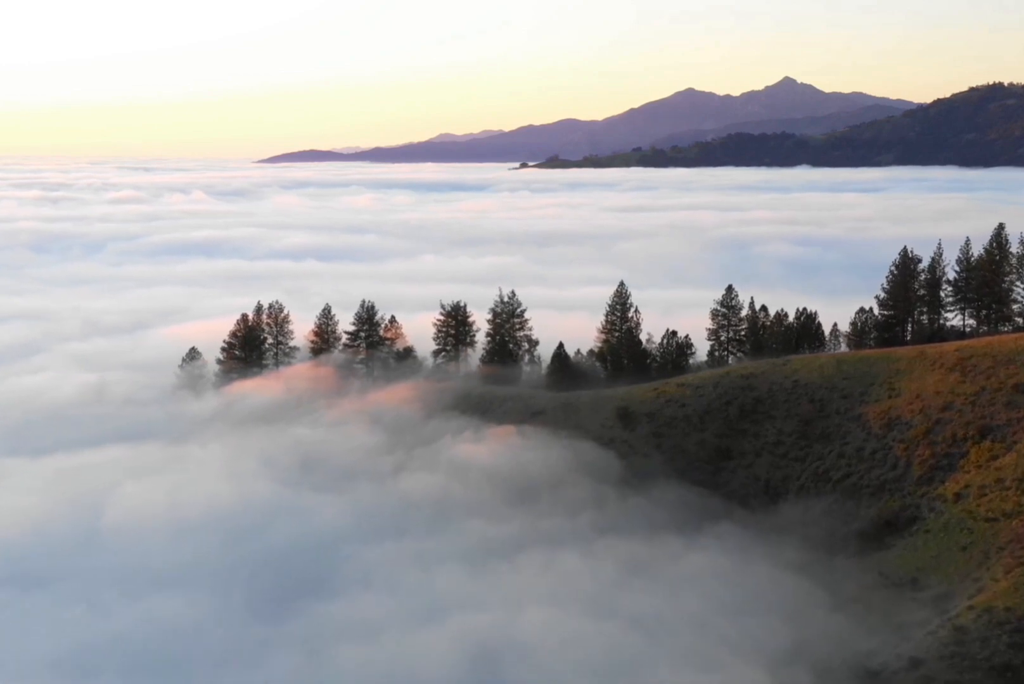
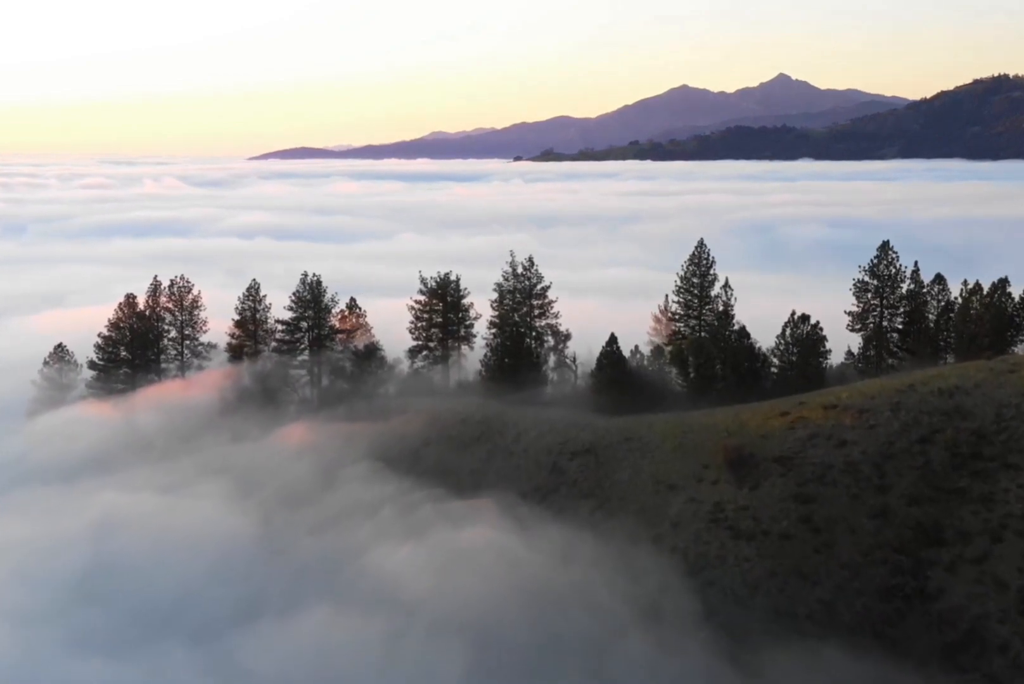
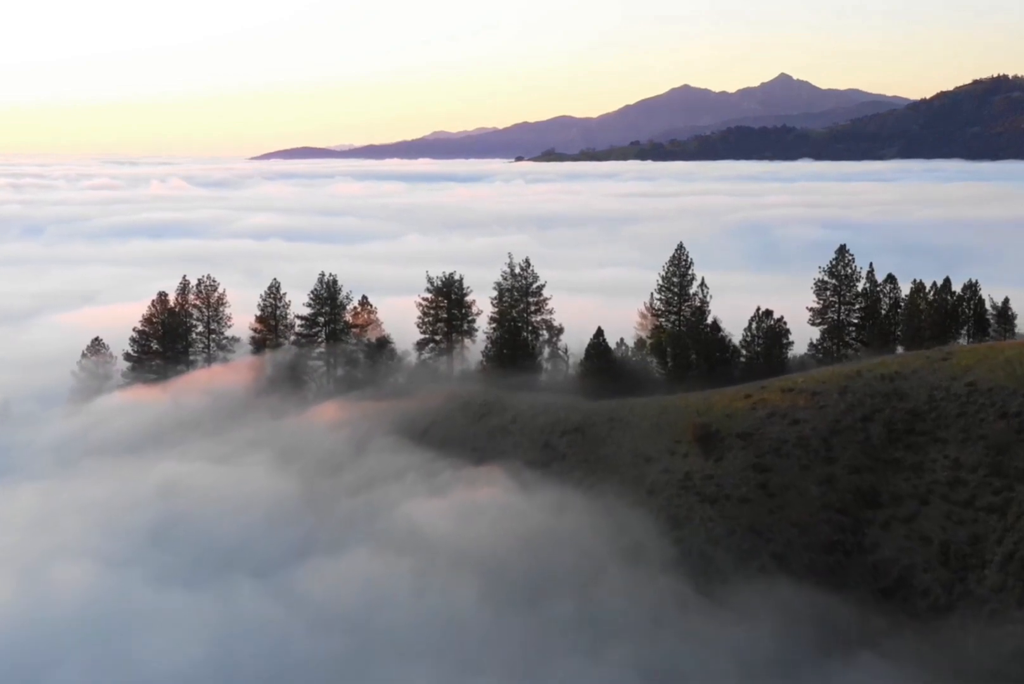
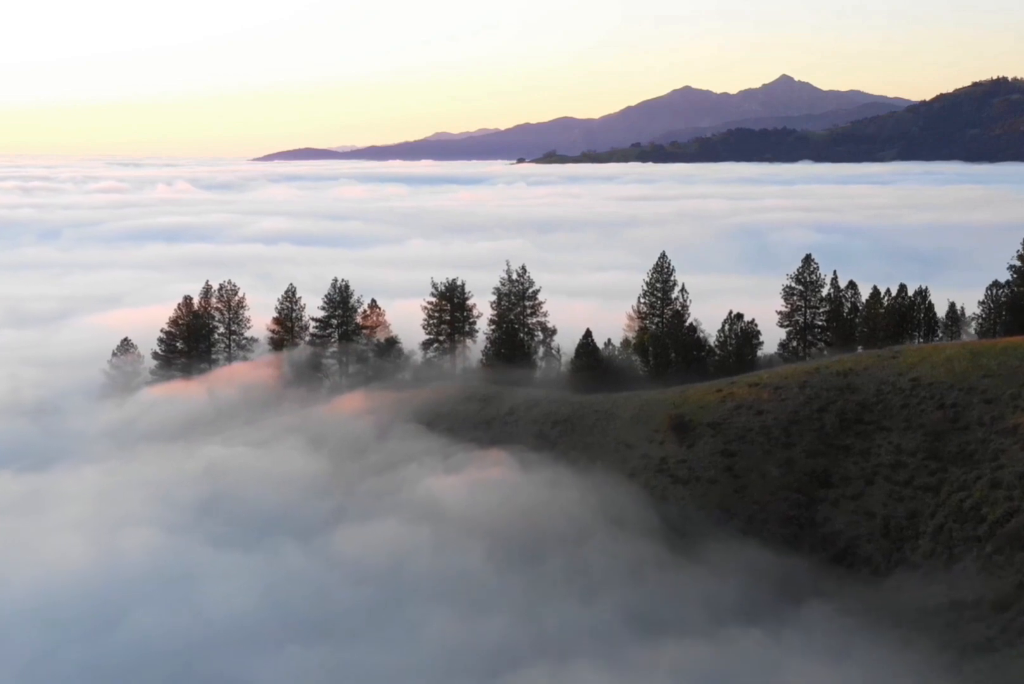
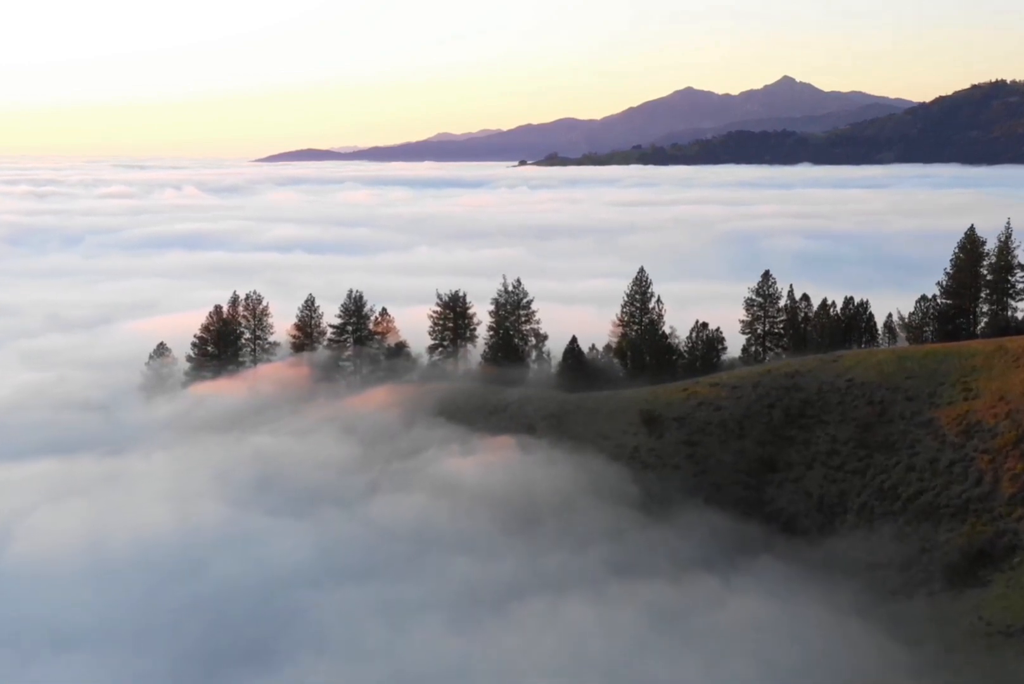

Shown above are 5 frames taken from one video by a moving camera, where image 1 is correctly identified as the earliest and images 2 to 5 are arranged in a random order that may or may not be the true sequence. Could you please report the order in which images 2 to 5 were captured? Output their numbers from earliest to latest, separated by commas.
5, 4, 3, 2
